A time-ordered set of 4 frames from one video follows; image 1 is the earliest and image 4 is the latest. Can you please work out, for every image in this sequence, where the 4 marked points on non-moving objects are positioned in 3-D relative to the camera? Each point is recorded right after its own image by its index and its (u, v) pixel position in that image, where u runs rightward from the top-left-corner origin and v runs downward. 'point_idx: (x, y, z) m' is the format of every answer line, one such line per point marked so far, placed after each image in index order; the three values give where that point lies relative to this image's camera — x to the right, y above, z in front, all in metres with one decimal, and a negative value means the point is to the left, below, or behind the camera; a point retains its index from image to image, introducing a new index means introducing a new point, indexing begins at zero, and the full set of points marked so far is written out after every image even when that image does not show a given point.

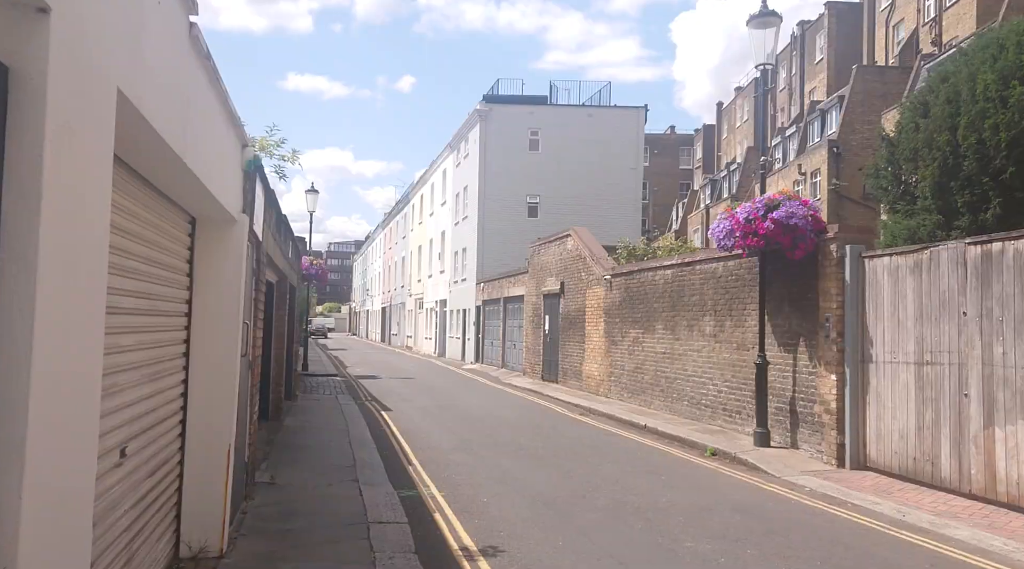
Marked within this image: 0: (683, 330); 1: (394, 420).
0: (+3.0, -0.8, +16.2) m
1: (-2.0, -2.4, +16.1) m
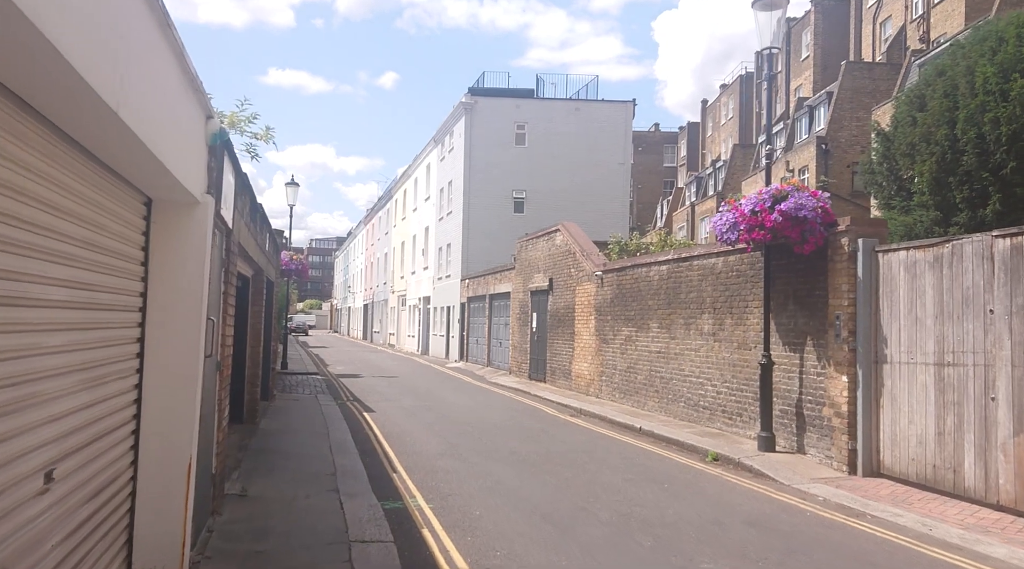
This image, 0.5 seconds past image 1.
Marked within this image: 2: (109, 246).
0: (+2.8, -0.8, +15.5) m
1: (-2.2, -2.3, +15.3) m
2: (-2.2, +0.2, +5.0) m
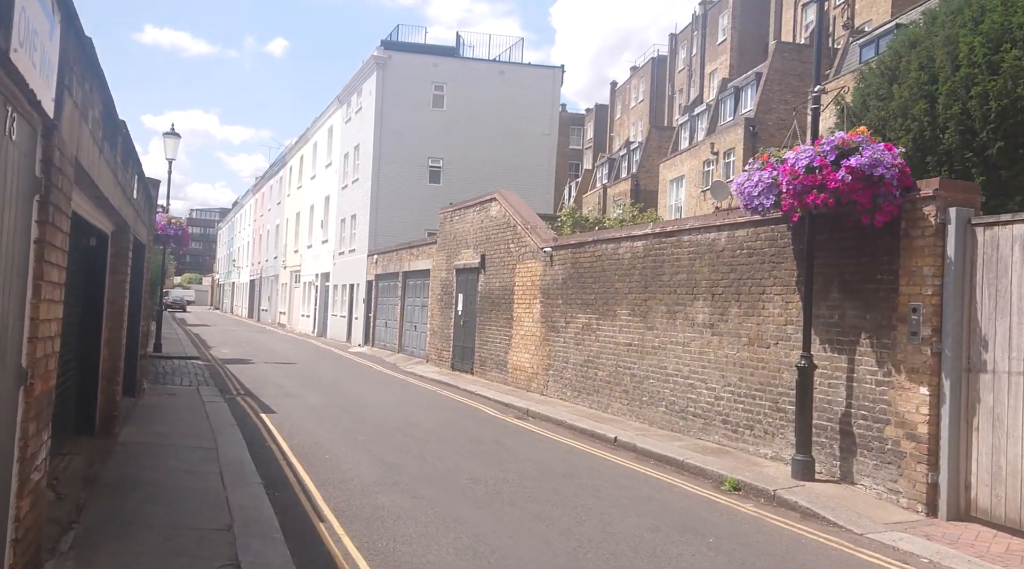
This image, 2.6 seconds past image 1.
0: (+2.1, -0.5, +12.8) m
1: (-3.0, -1.9, +12.0) m
2: (-1.7, +0.4, +1.7) m
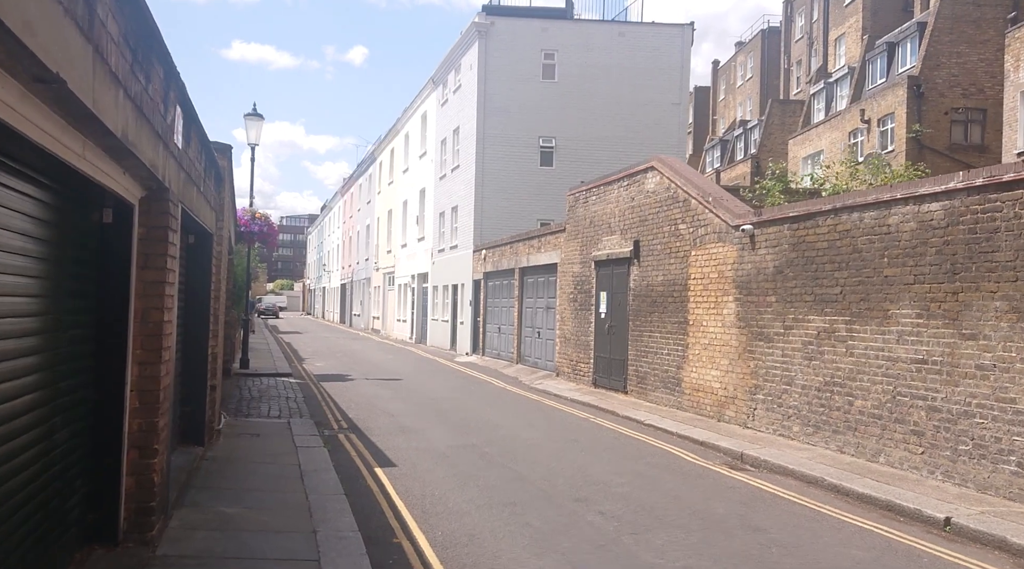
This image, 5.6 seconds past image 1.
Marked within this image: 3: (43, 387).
0: (+4.2, -0.3, +8.0) m
1: (-0.8, -1.9, +7.7) m
2: (-0.5, +0.4, -2.7) m
3: (-2.8, -0.6, +5.3) m
